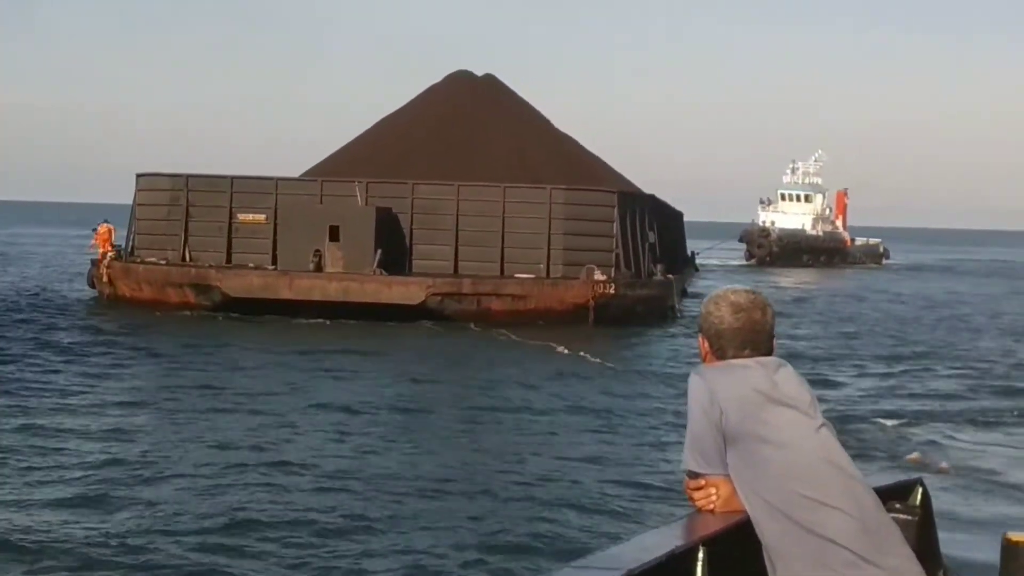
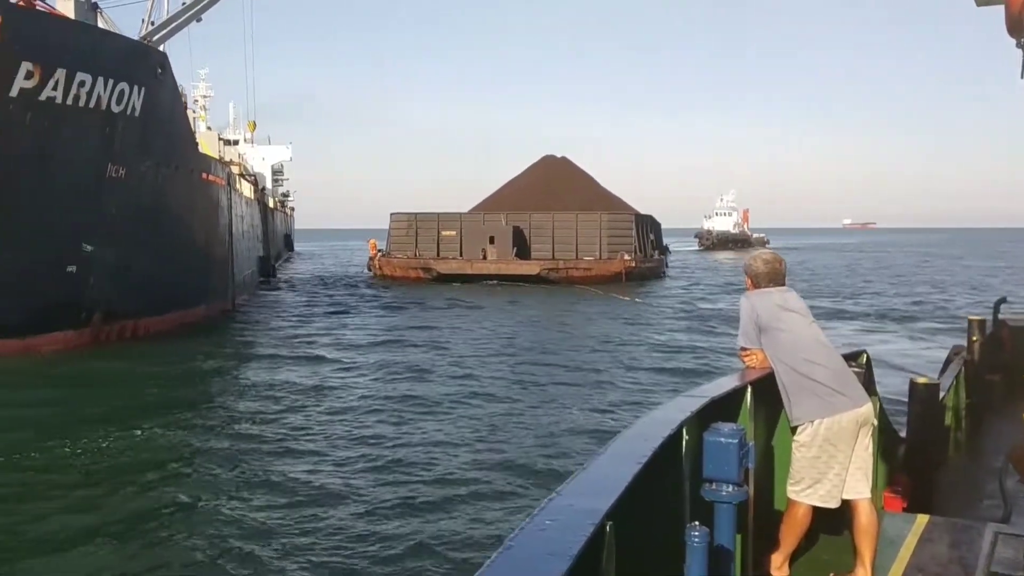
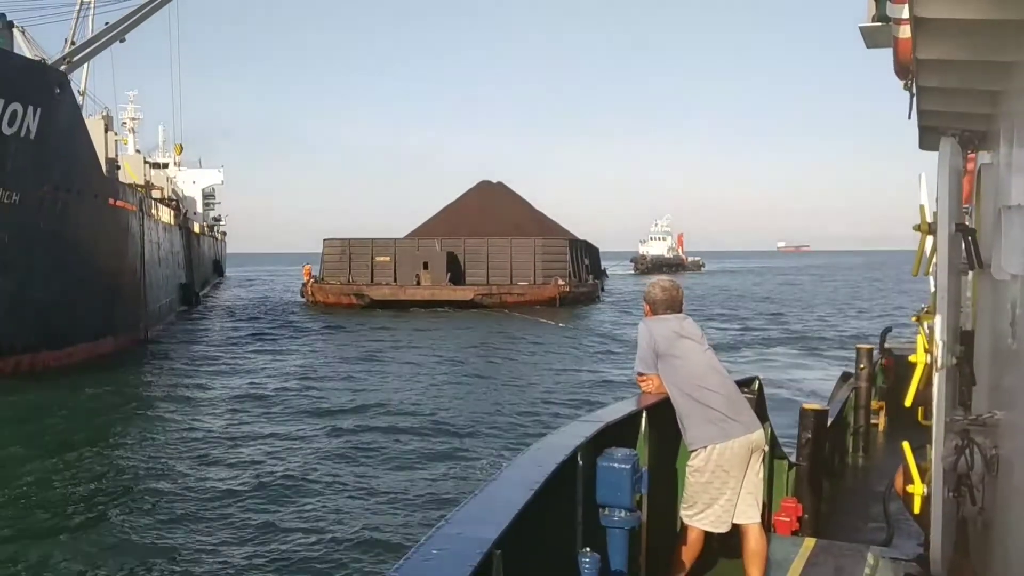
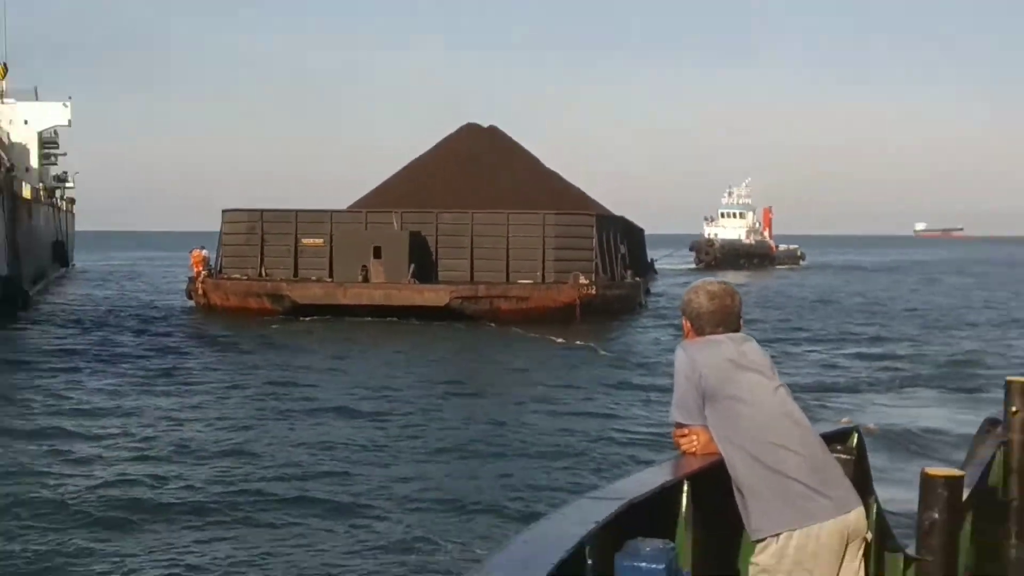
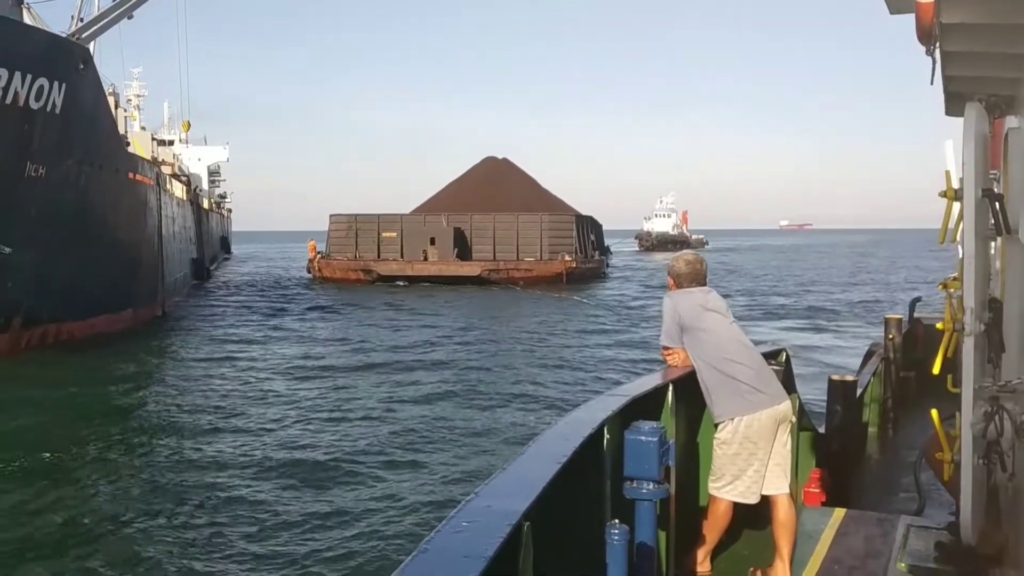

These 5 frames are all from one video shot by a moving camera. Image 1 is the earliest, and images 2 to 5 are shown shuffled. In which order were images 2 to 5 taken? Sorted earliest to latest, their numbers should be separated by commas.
4, 3, 5, 2
